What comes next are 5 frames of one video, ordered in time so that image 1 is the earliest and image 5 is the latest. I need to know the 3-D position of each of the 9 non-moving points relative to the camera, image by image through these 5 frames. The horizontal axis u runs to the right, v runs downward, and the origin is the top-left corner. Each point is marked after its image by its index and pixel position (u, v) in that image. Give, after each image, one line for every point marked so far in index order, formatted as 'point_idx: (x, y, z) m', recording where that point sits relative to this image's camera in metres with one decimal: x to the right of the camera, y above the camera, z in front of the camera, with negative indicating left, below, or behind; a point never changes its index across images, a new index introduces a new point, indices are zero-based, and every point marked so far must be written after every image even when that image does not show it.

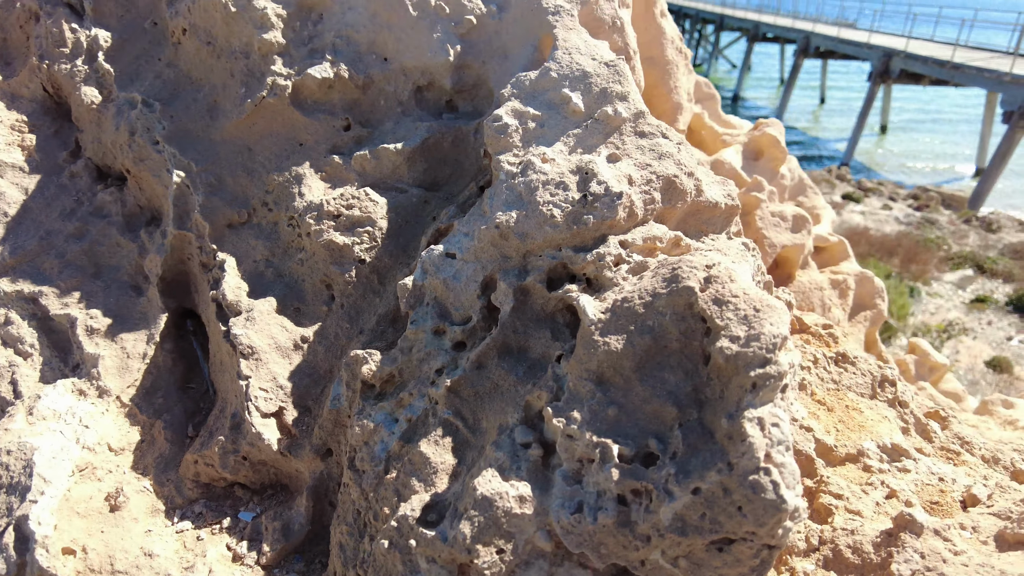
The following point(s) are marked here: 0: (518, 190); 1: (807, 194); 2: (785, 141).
0: (0.0, +0.2, +1.0) m
1: (+1.2, +0.4, +2.5) m
2: (+0.9, +0.5, +2.1) m
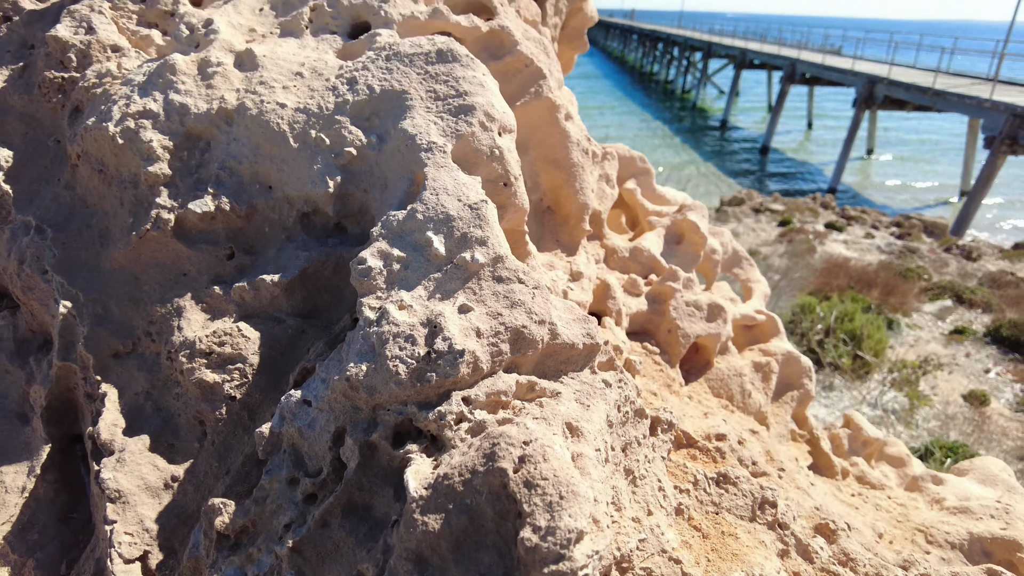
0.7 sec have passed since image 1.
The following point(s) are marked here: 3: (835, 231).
0: (-0.2, -0.1, +1.0) m
1: (+0.9, +0.1, +2.6) m
2: (+0.6, +0.2, +2.2) m
3: (+7.3, +1.3, +14.4) m
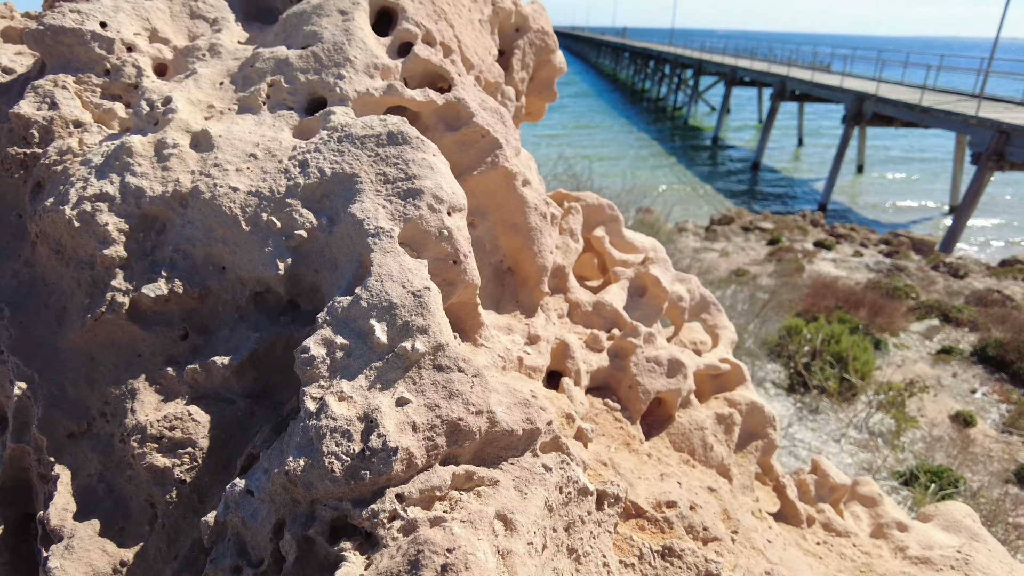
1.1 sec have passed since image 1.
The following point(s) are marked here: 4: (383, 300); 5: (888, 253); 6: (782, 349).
0: (-0.3, -0.2, +1.1) m
1: (+0.8, -0.1, +2.6) m
2: (+0.5, 0.0, +2.2) m
3: (+7.1, +0.9, +14.5) m
4: (-0.2, 0.0, +1.2) m
5: (+8.5, +0.8, +14.6) m
6: (+3.3, -0.7, +7.9) m
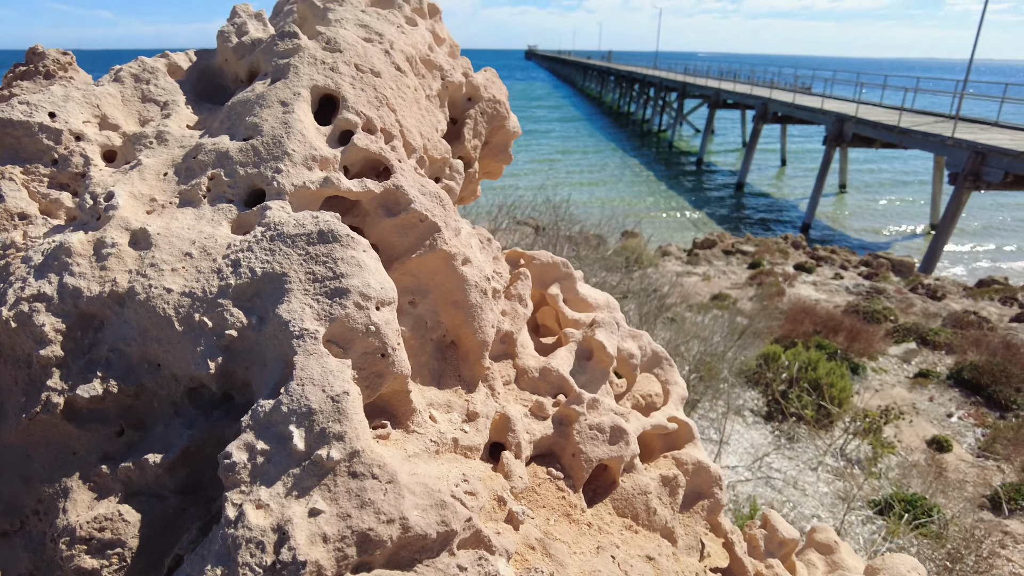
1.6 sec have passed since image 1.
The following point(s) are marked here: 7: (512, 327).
0: (-0.5, -0.4, +1.1) m
1: (+0.6, -0.3, +2.7) m
2: (+0.4, -0.2, +2.3) m
3: (+6.7, +0.4, +14.7) m
4: (-0.4, -0.2, +1.2) m
5: (+8.2, +0.3, +14.8) m
6: (+3.1, -1.1, +8.0) m
7: (0.0, -0.1, +2.2) m
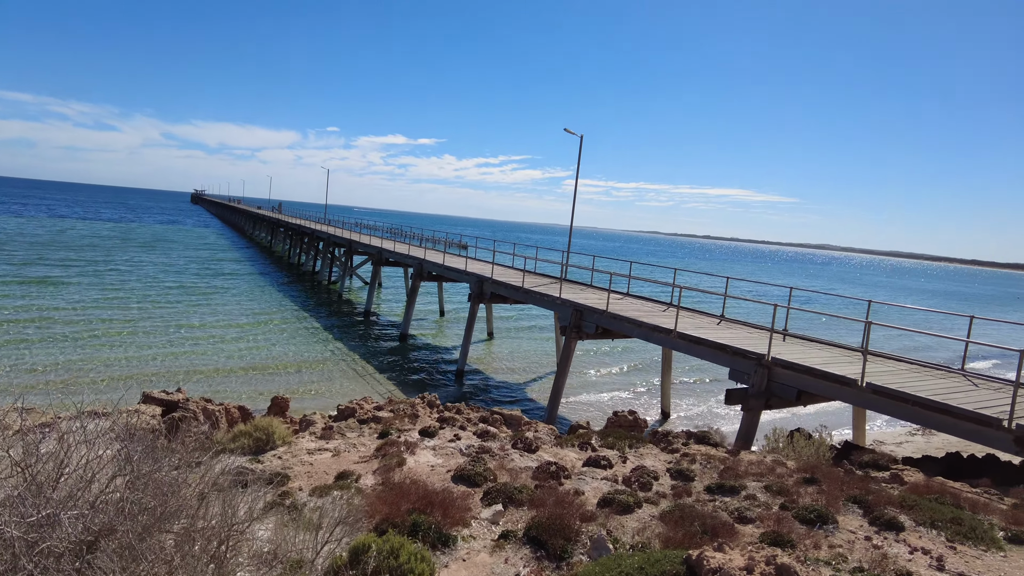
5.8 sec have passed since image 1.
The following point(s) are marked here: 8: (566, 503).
0: (-2.5, -1.8, +1.0) m
1: (-2.2, -2.0, +2.8) m
2: (-2.3, -1.8, +2.4) m
3: (-2.1, -3.7, +16.2) m
4: (-2.5, -1.6, +1.2) m
5: (-0.8, -3.8, +16.9) m
6: (-2.3, -3.8, +8.5) m
7: (-2.6, -1.7, +2.2) m
8: (+1.1, -4.2, +12.4) m
